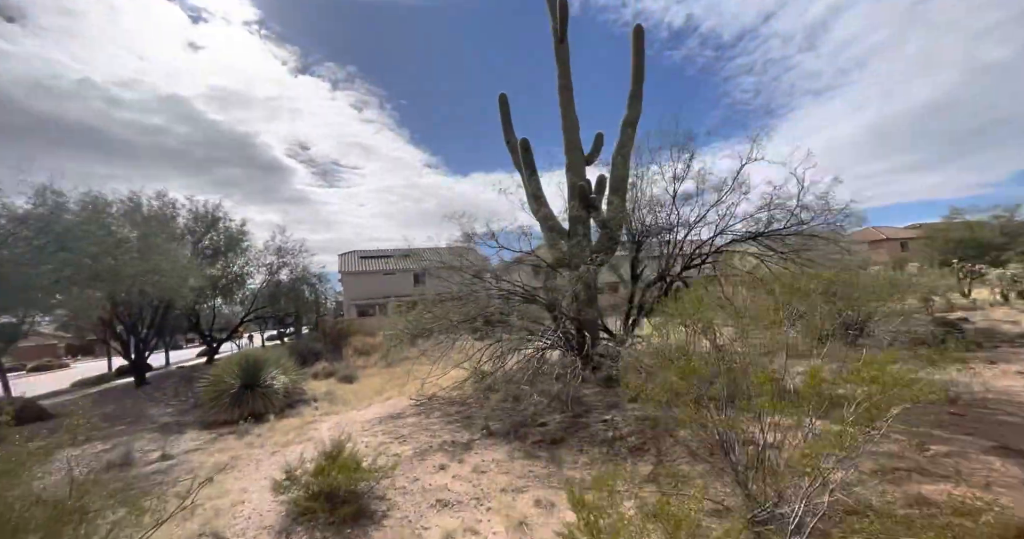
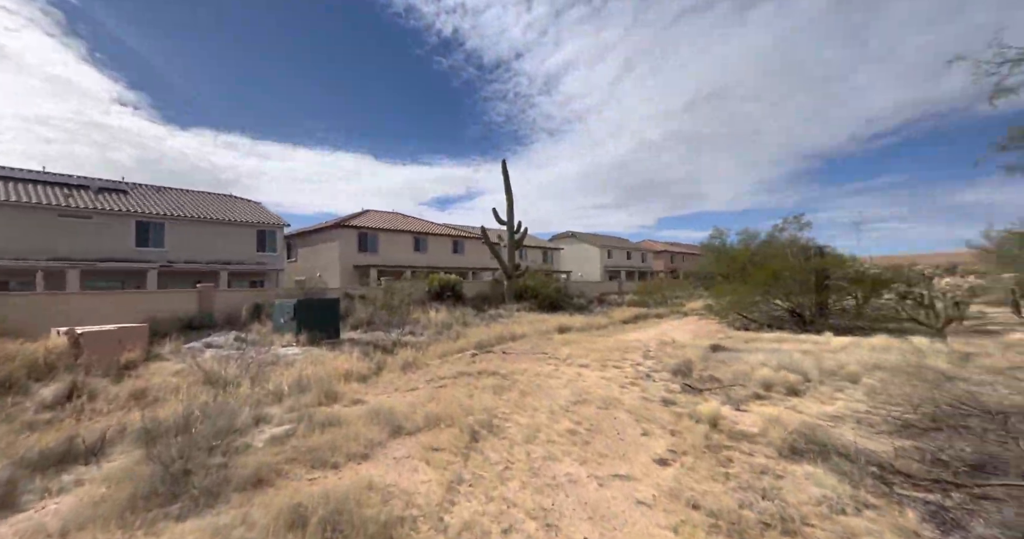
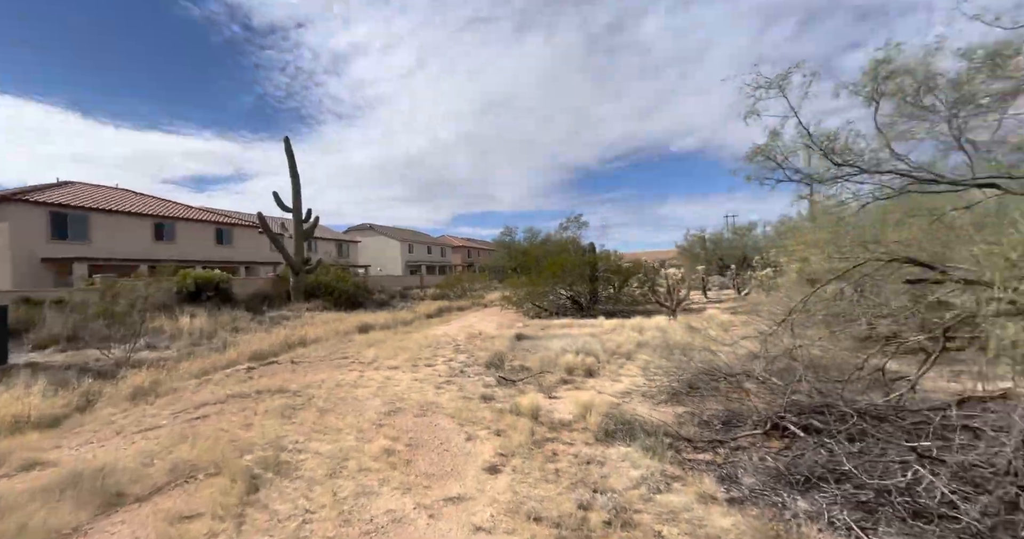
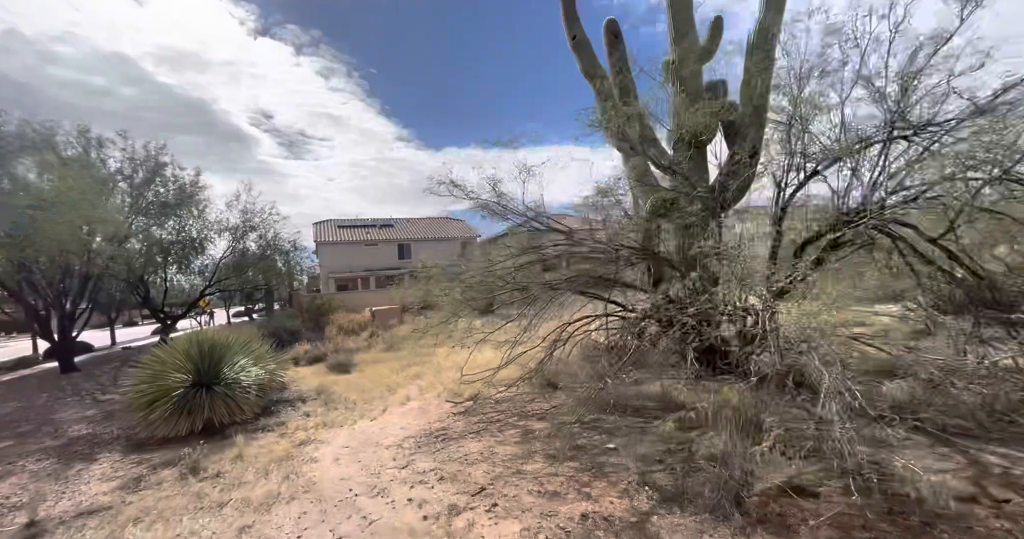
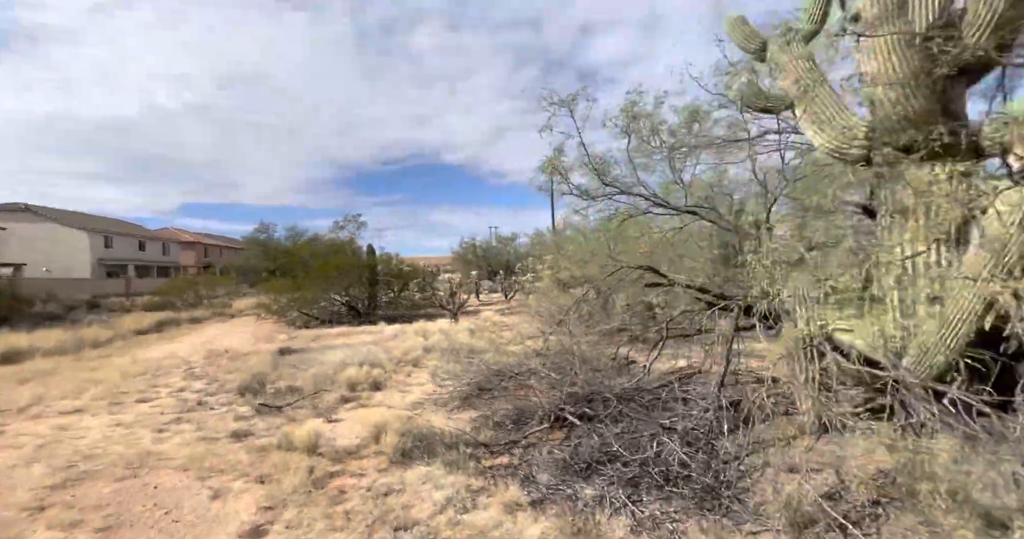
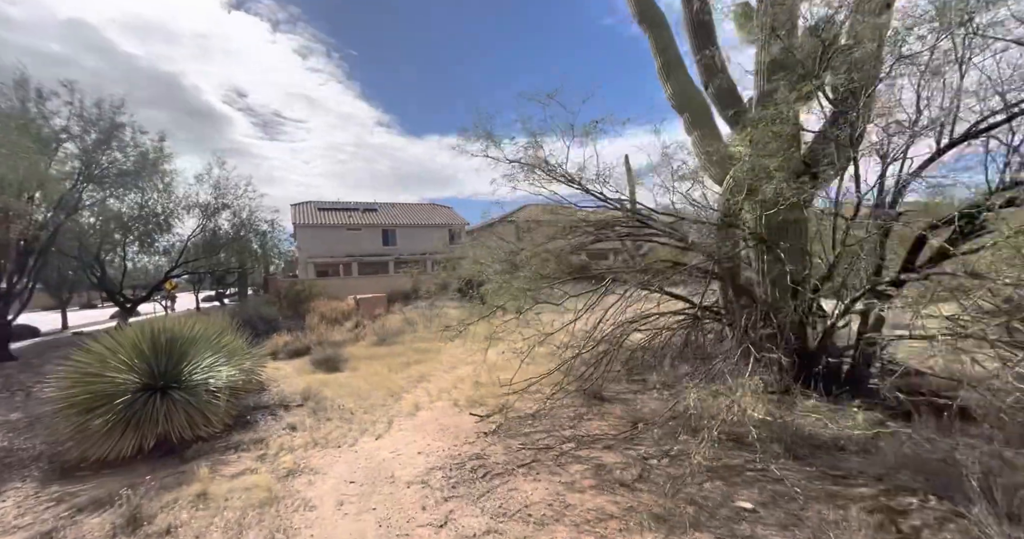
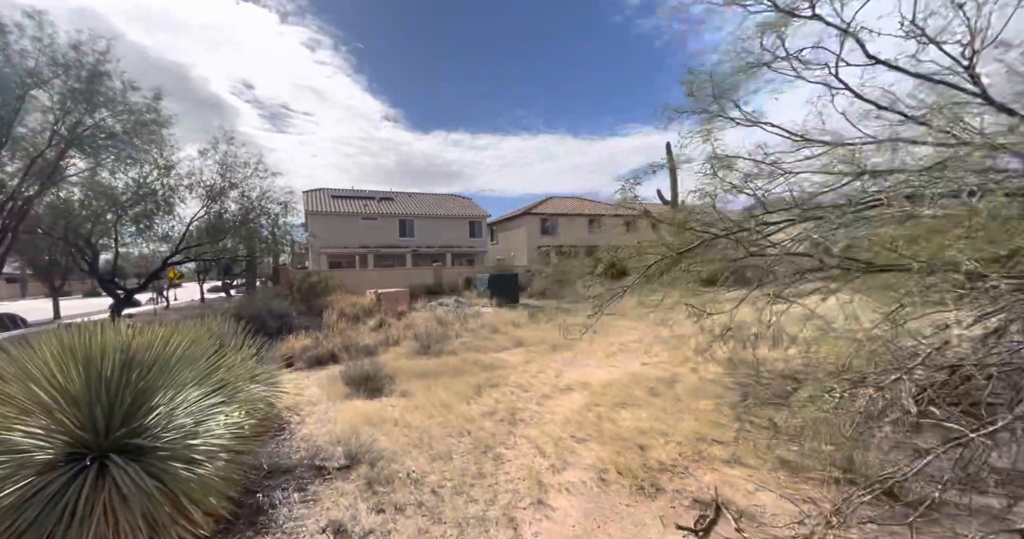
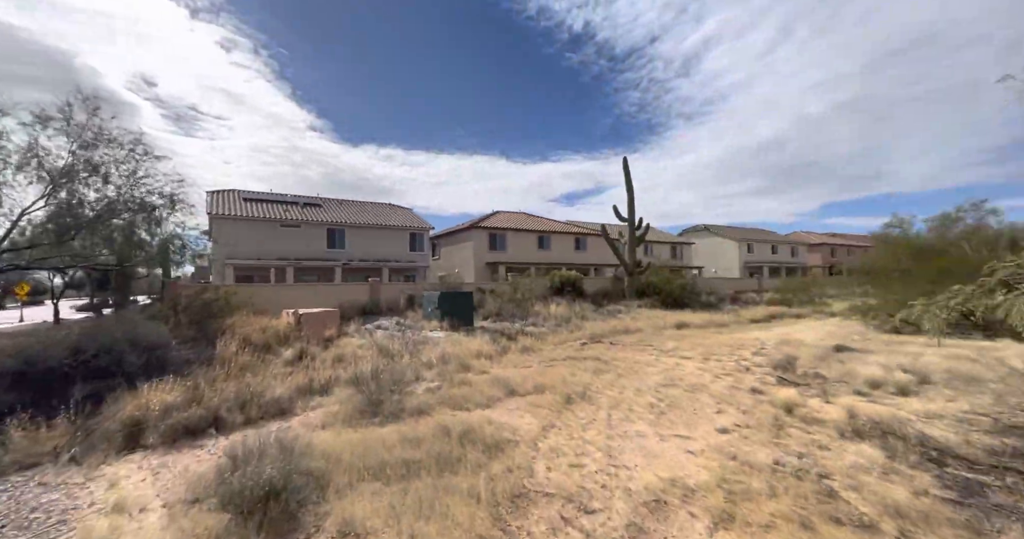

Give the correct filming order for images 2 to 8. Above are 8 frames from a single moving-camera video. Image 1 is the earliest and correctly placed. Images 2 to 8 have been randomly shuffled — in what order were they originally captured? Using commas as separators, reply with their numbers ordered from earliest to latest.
4, 6, 7, 8, 2, 3, 5
